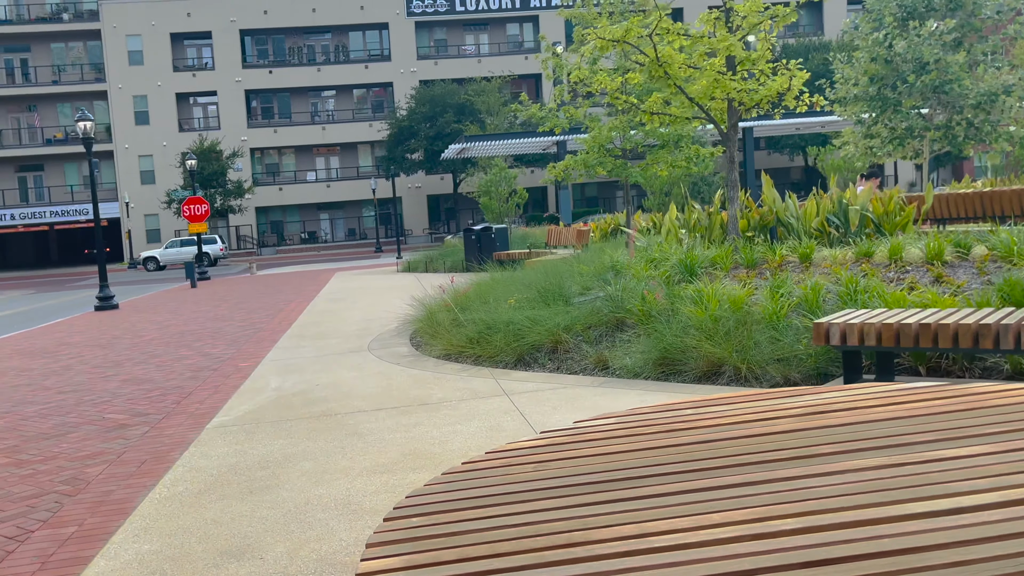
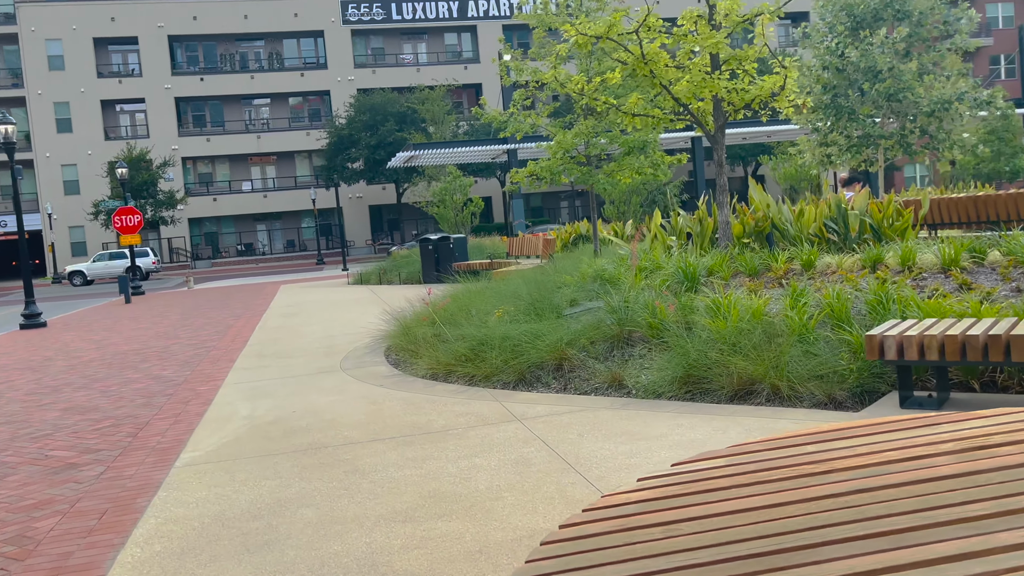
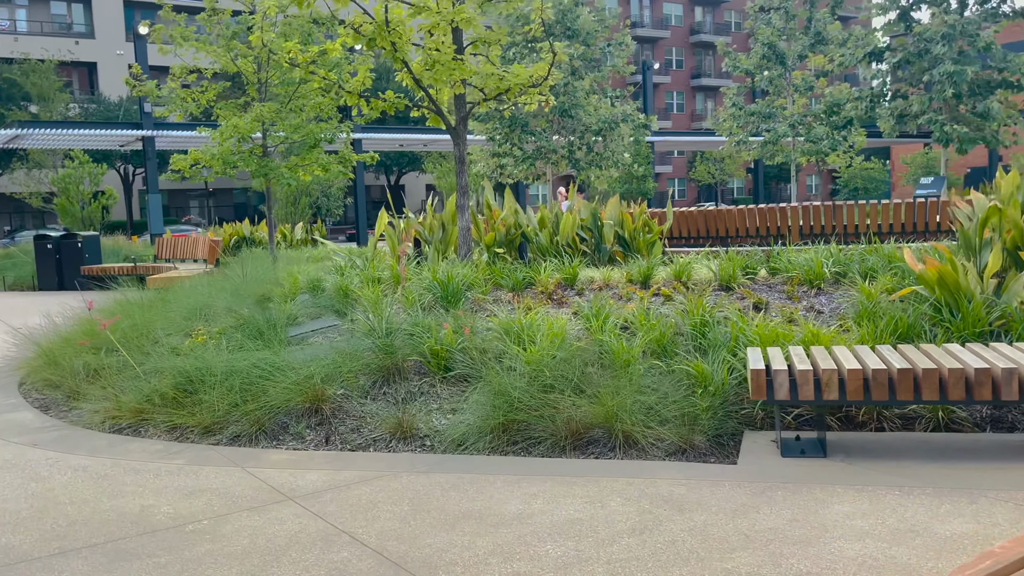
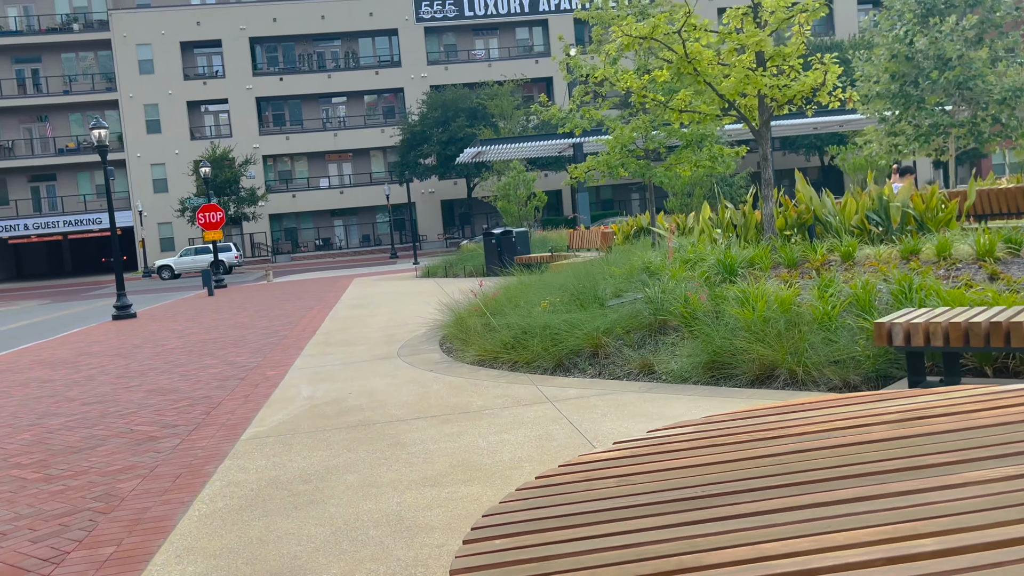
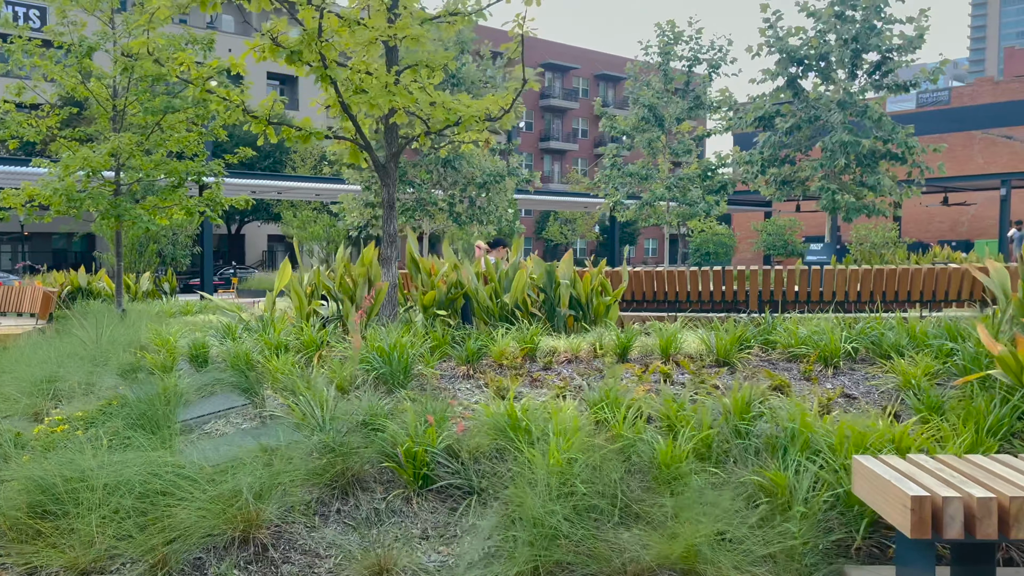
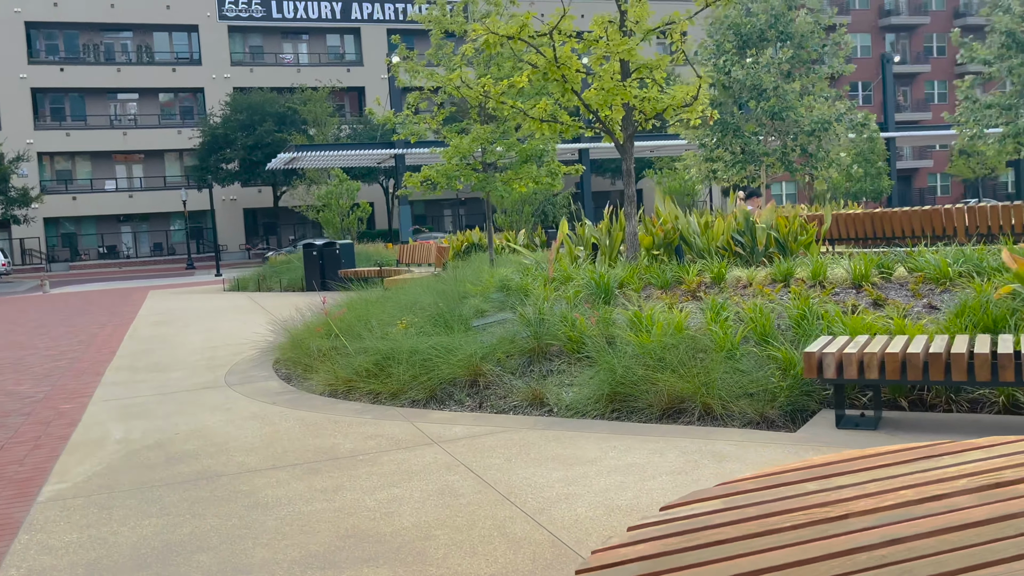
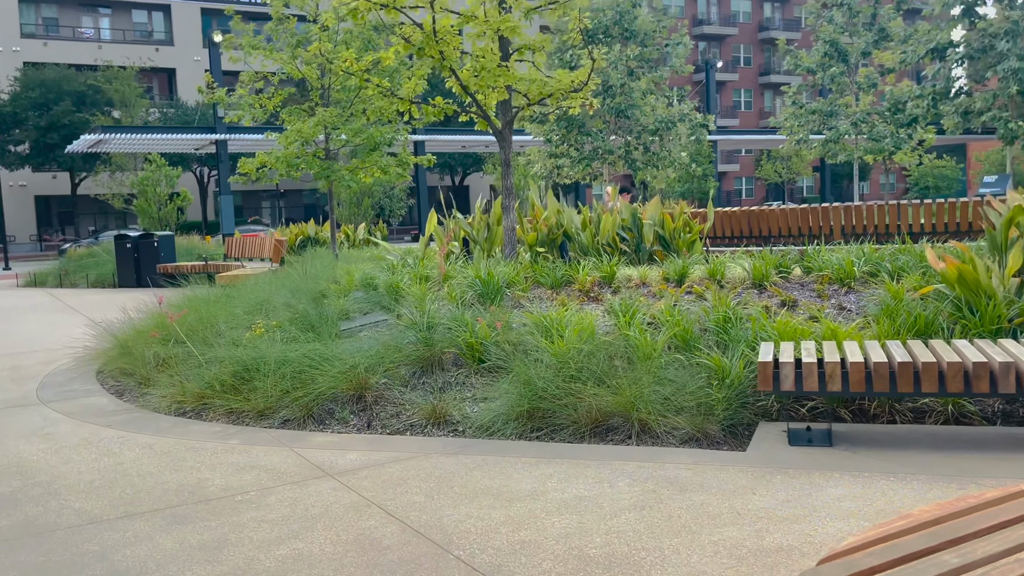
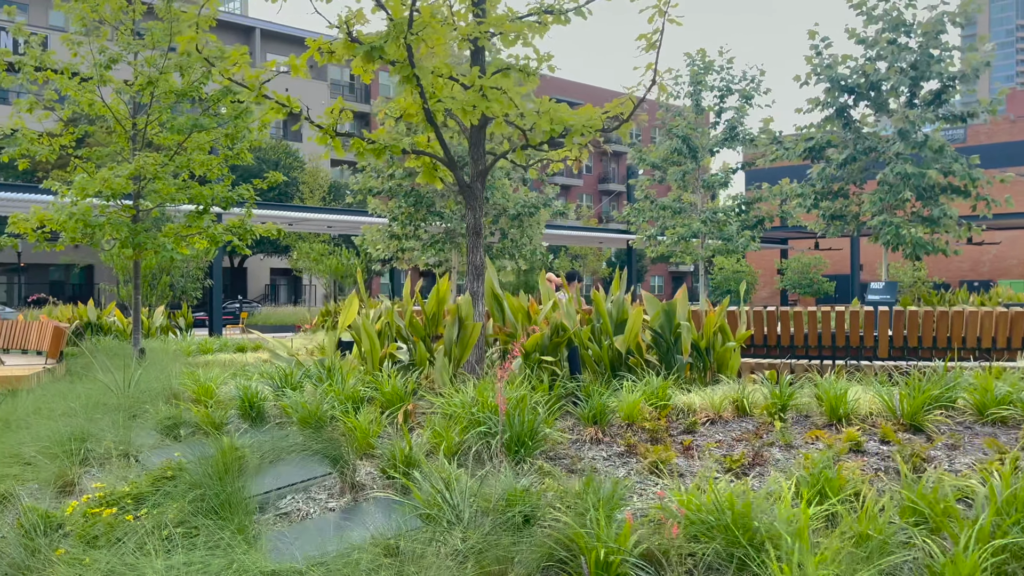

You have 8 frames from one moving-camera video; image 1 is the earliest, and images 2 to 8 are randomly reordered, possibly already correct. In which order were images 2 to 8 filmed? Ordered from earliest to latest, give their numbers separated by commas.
4, 2, 6, 7, 3, 5, 8
